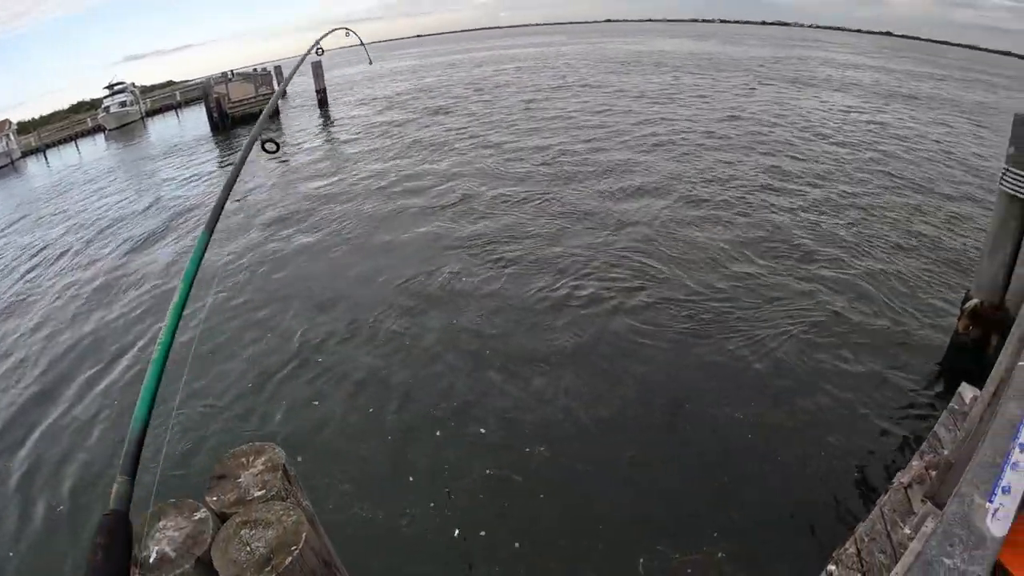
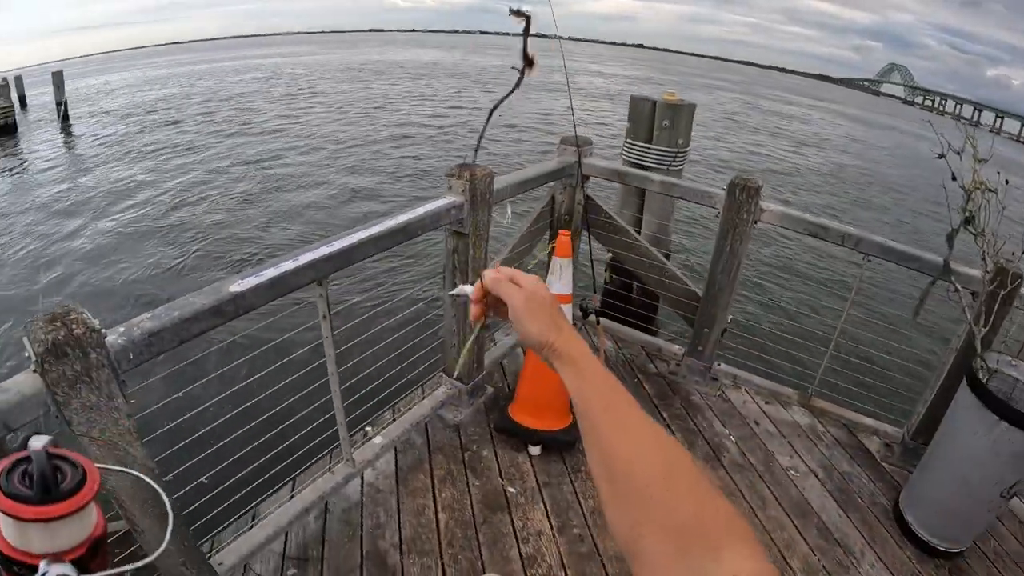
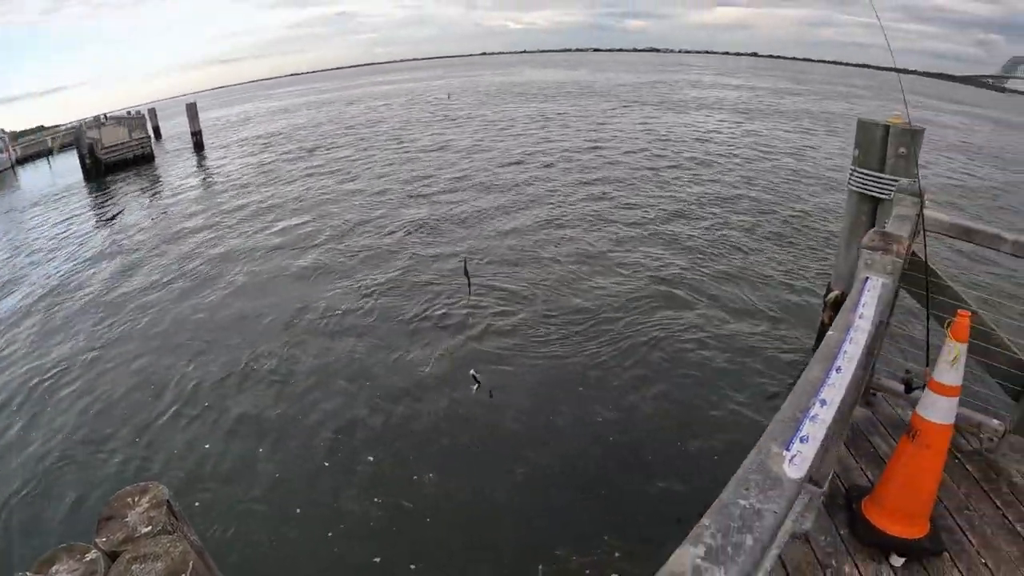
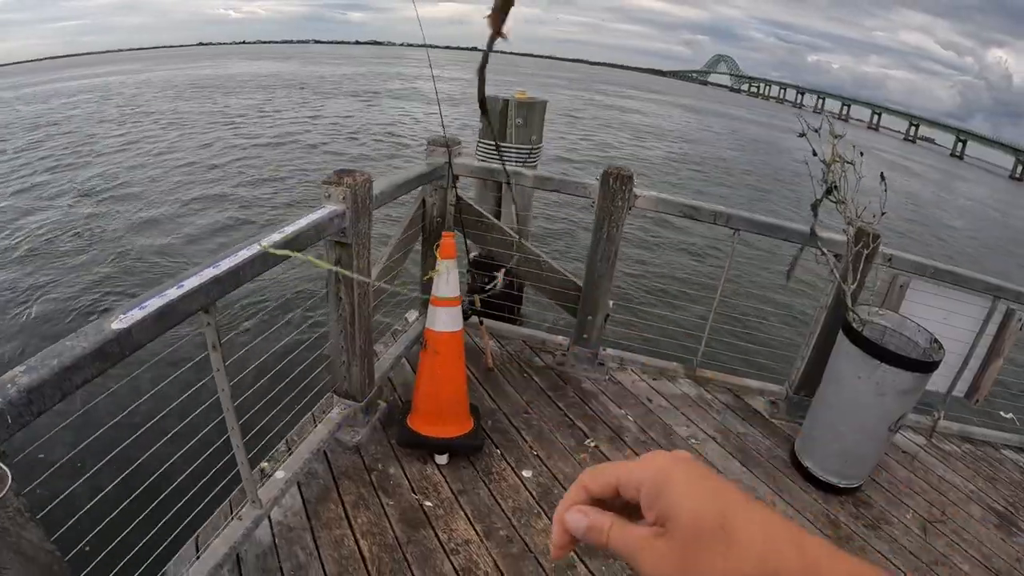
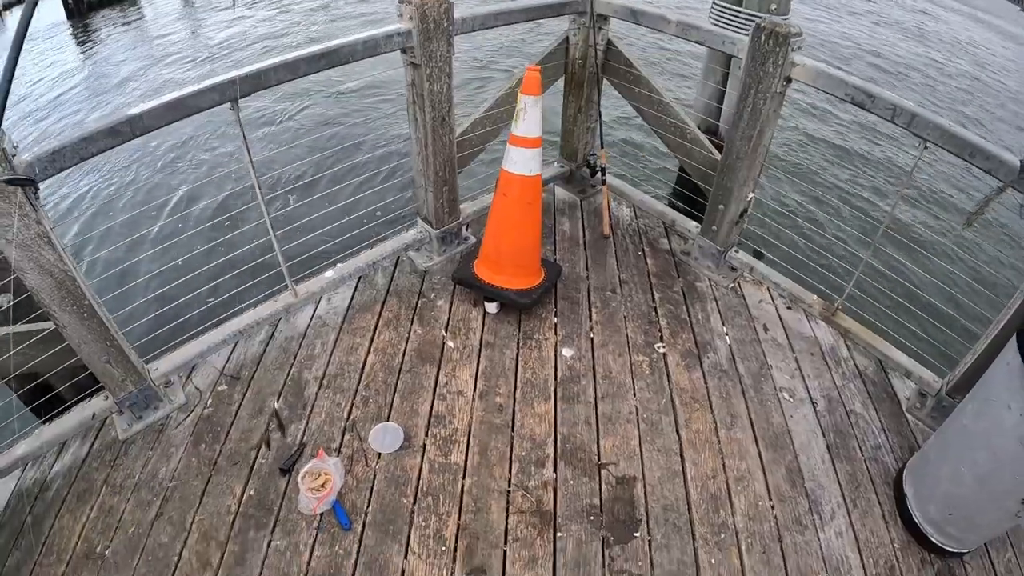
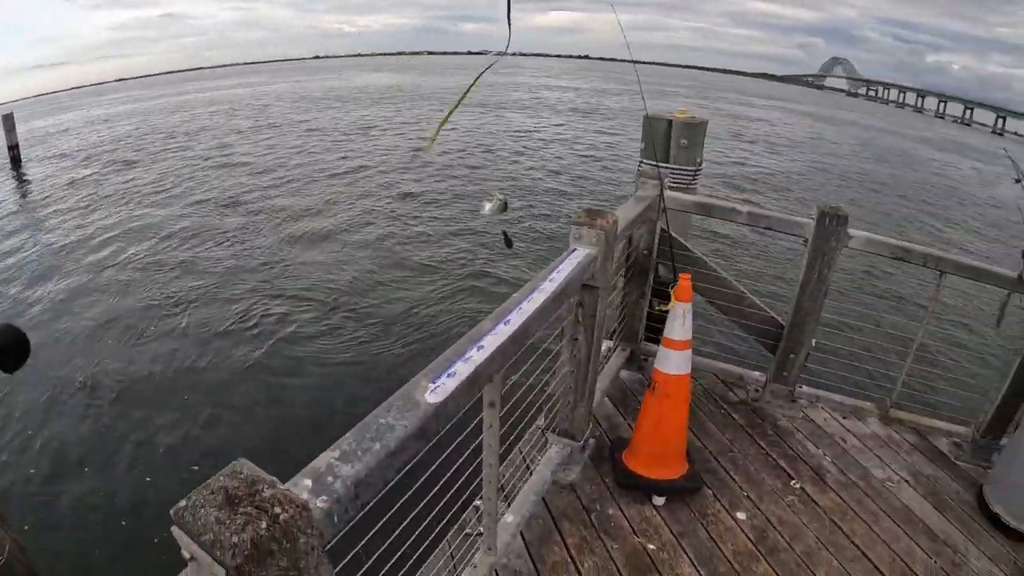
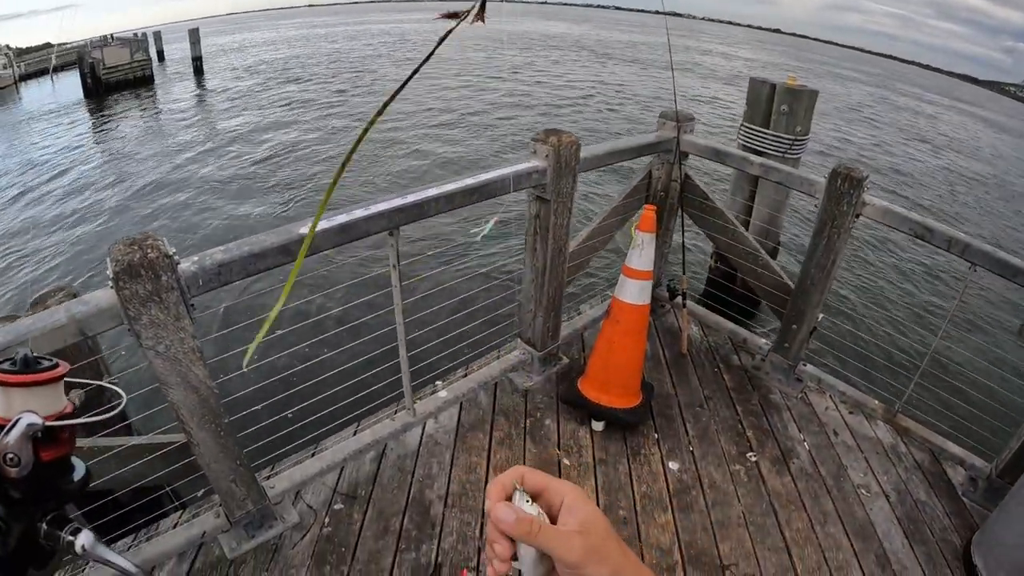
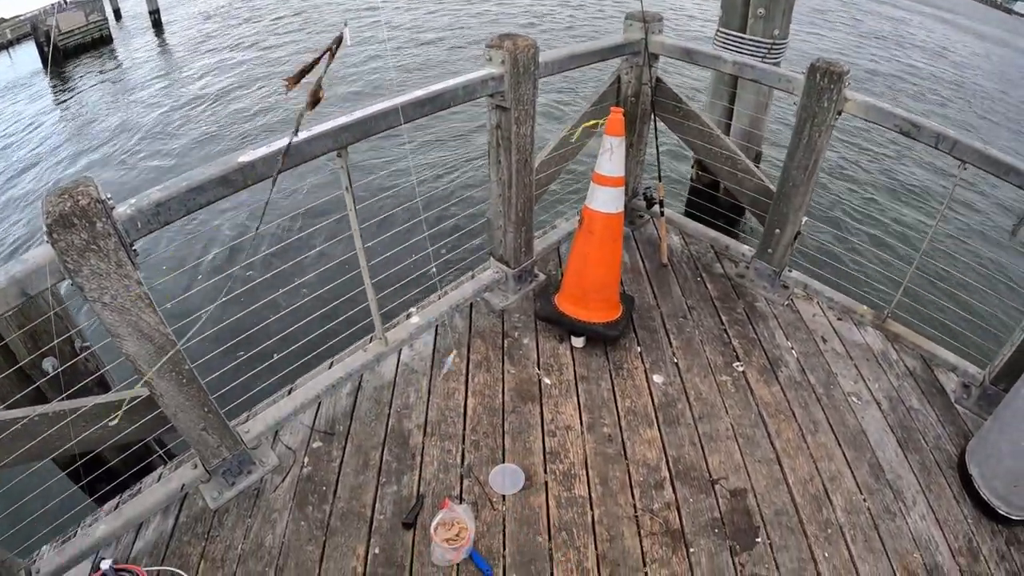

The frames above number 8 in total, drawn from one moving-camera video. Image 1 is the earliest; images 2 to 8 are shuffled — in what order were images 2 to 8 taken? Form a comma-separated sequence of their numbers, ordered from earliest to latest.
3, 6, 4, 2, 7, 8, 5
